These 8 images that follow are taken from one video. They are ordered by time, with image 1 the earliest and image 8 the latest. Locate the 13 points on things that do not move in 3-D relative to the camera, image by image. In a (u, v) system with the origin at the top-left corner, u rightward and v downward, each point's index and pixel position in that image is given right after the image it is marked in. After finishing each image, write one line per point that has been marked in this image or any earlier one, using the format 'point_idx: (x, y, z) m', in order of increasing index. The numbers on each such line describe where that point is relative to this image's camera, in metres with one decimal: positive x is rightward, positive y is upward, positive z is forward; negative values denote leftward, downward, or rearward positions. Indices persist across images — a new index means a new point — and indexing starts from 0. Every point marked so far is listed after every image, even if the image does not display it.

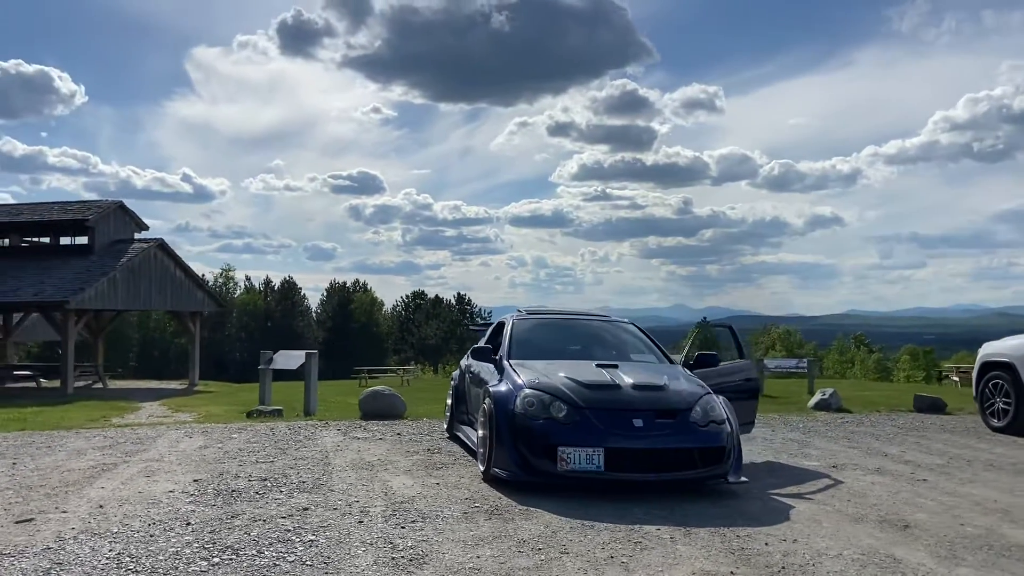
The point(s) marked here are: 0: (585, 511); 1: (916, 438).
0: (+0.5, -1.6, +5.9) m
1: (+5.6, -2.1, +11.4) m
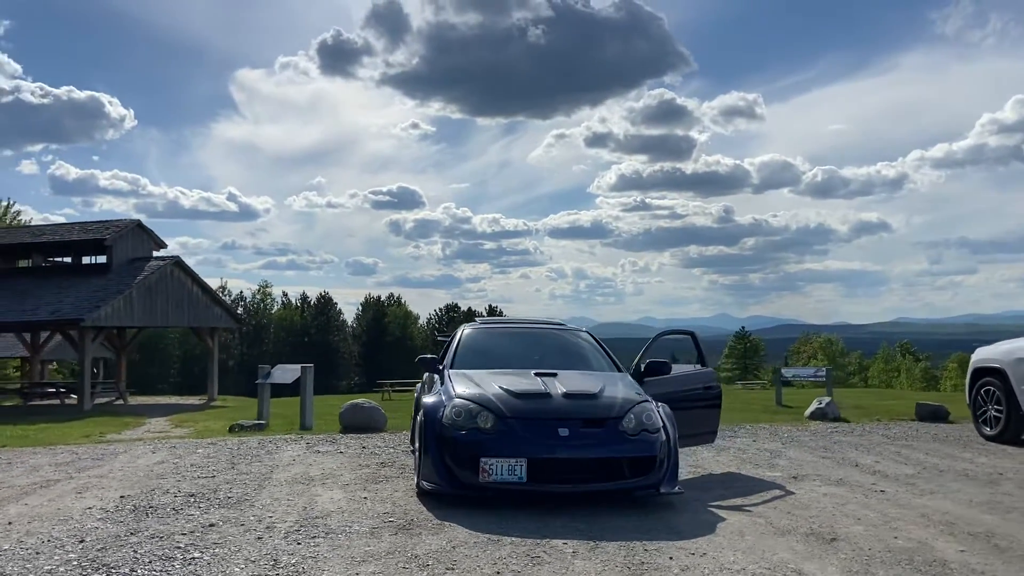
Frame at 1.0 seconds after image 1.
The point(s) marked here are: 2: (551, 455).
0: (-0.1, -1.6, +5.7) m
1: (+5.2, -2.1, +11.0) m
2: (+0.3, -1.2, +6.1) m
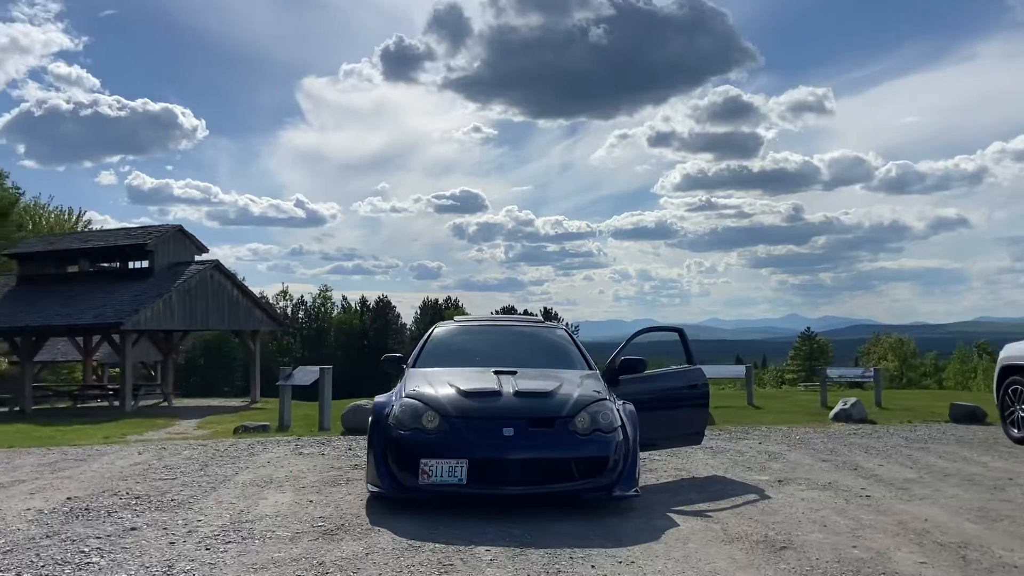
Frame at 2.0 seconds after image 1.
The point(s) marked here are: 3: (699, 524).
0: (-0.5, -1.6, +5.4) m
1: (+5.0, -2.0, +10.4) m
2: (-0.1, -1.2, +5.8) m
3: (+1.3, -1.6, +5.7) m
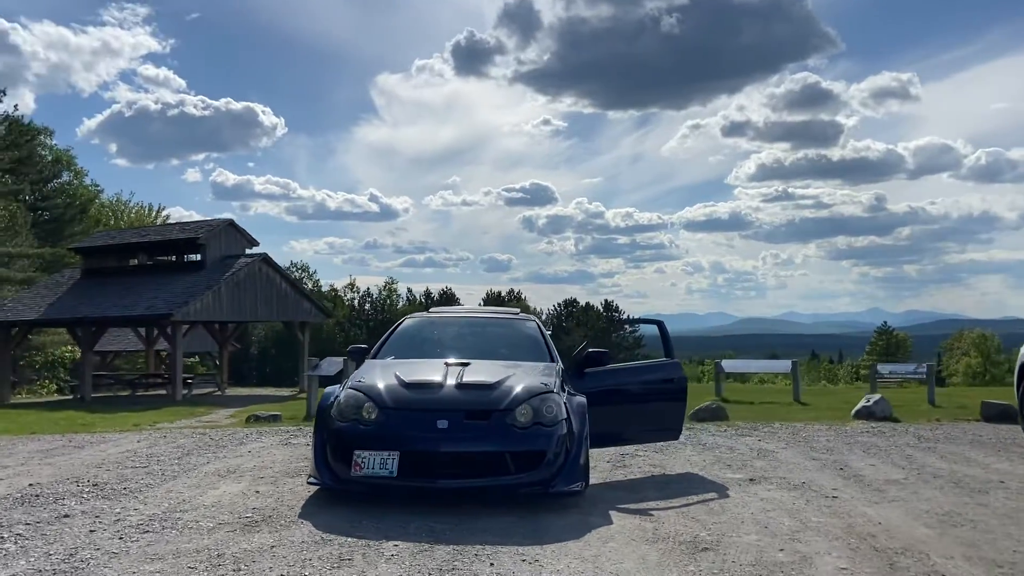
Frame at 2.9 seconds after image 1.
0: (-1.0, -1.5, +5.4) m
1: (+4.9, -2.0, +9.9) m
2: (-0.6, -1.1, +5.7) m
3: (+0.8, -1.6, +5.5) m
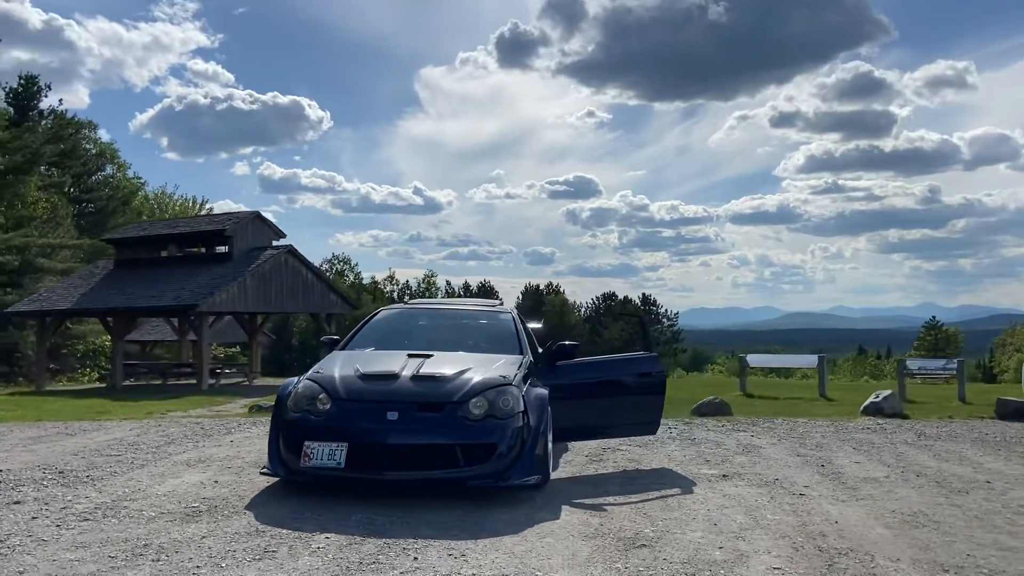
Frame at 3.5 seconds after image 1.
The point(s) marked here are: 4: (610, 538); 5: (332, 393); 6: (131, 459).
0: (-1.4, -1.5, +5.3) m
1: (+4.7, -1.9, +9.7) m
2: (-0.9, -1.1, +5.7) m
3: (+0.4, -1.5, +5.4) m
4: (+0.6, -1.5, +4.9) m
5: (-1.3, -0.8, +6.0) m
6: (-3.6, -1.6, +7.7) m
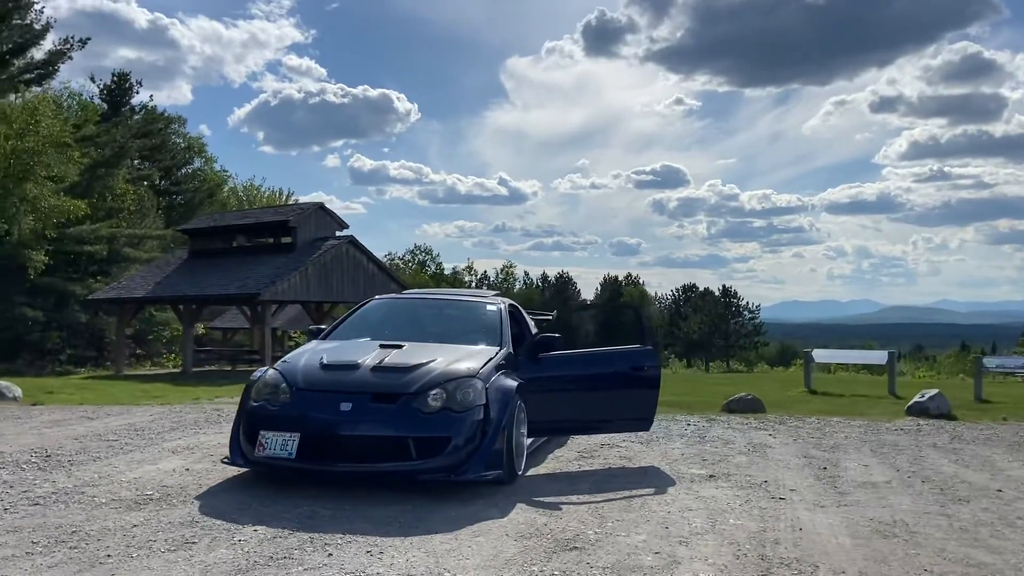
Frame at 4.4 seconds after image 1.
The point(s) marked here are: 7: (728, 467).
0: (-1.7, -1.4, +5.3) m
1: (+4.7, -1.8, +9.1) m
2: (-1.3, -1.0, +5.6) m
3: (+0.1, -1.5, +5.3) m
4: (+0.2, -1.4, +4.7) m
5: (-1.6, -0.7, +6.0) m
6: (-3.7, -1.5, +7.9) m
7: (+2.0, -1.6, +7.6) m
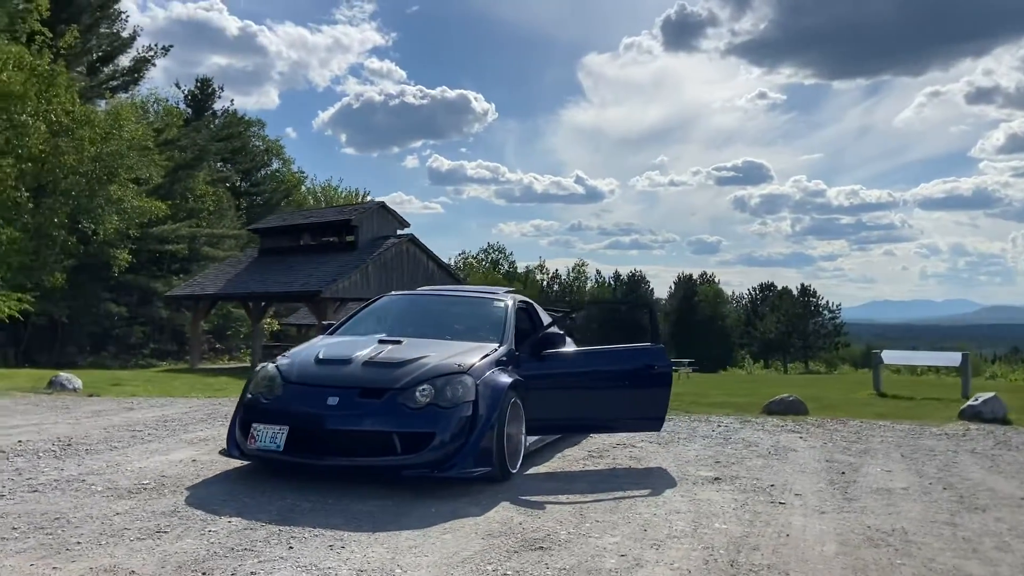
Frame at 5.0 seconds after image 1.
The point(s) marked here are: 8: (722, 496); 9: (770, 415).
0: (-1.9, -1.4, +5.4) m
1: (+4.8, -1.8, +8.7) m
2: (-1.4, -1.0, +5.7) m
3: (-0.1, -1.4, +5.2) m
4: (0.0, -1.4, +4.7) m
5: (-1.7, -0.7, +6.1) m
6: (-3.6, -1.5, +8.1) m
7: (+2.0, -1.6, +7.4) m
8: (+1.6, -1.5, +6.1) m
9: (+4.2, -2.0, +13.3) m
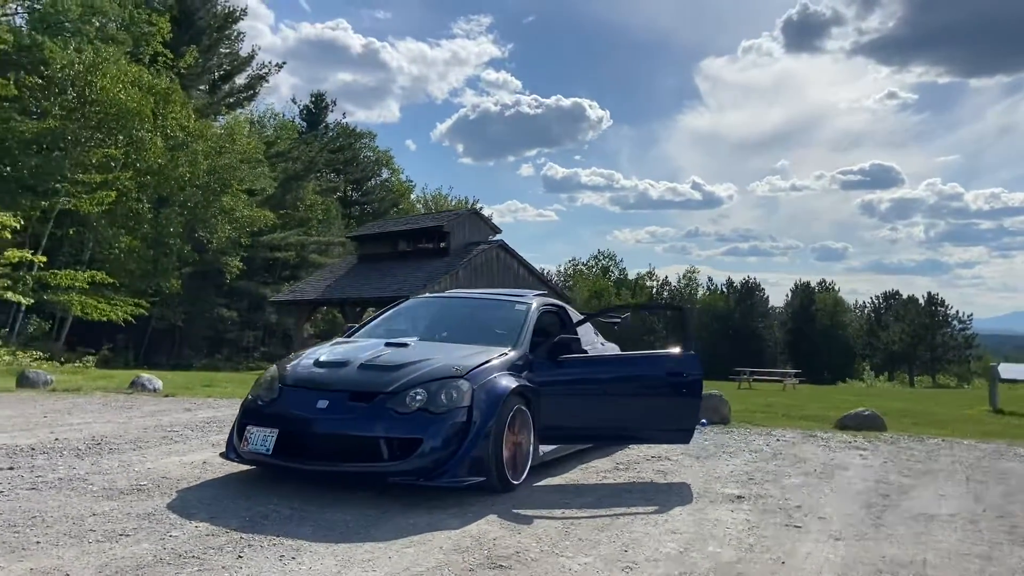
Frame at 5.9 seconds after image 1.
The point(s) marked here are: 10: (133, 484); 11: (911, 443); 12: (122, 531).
0: (-1.9, -1.4, +5.4) m
1: (+5.1, -1.8, +7.8) m
2: (-1.4, -1.0, +5.6) m
3: (-0.2, -1.4, +5.0) m
4: (-0.2, -1.4, +4.4) m
5: (-1.7, -0.7, +6.0) m
6: (-3.3, -1.5, +8.3) m
7: (+2.2, -1.7, +6.8) m
8: (+1.5, -1.6, +5.6) m
9: (+5.0, -2.1, +12.4) m
10: (-2.6, -1.4, +5.8) m
11: (+5.2, -2.0, +11.0) m
12: (-2.1, -1.4, +4.6) m
